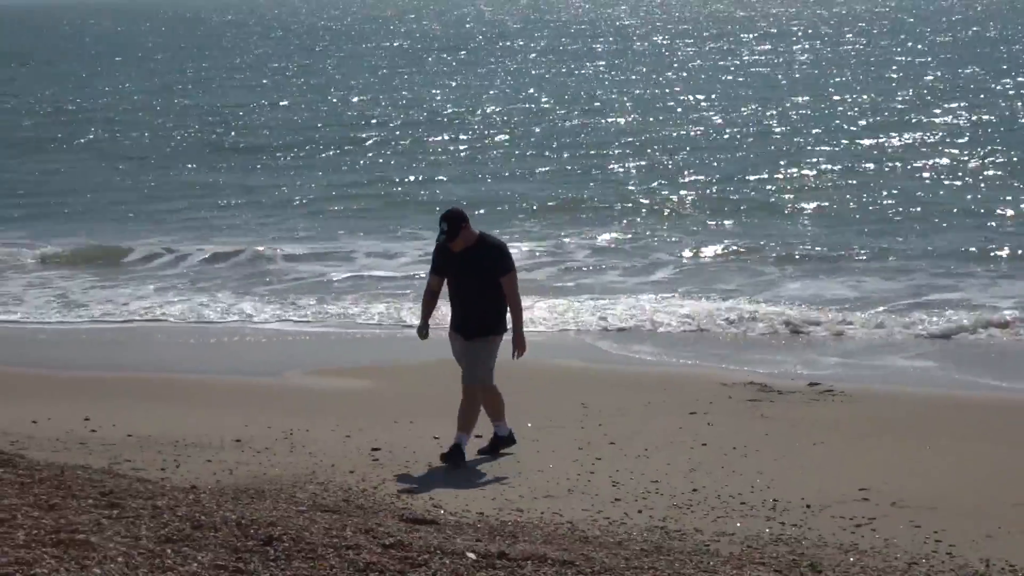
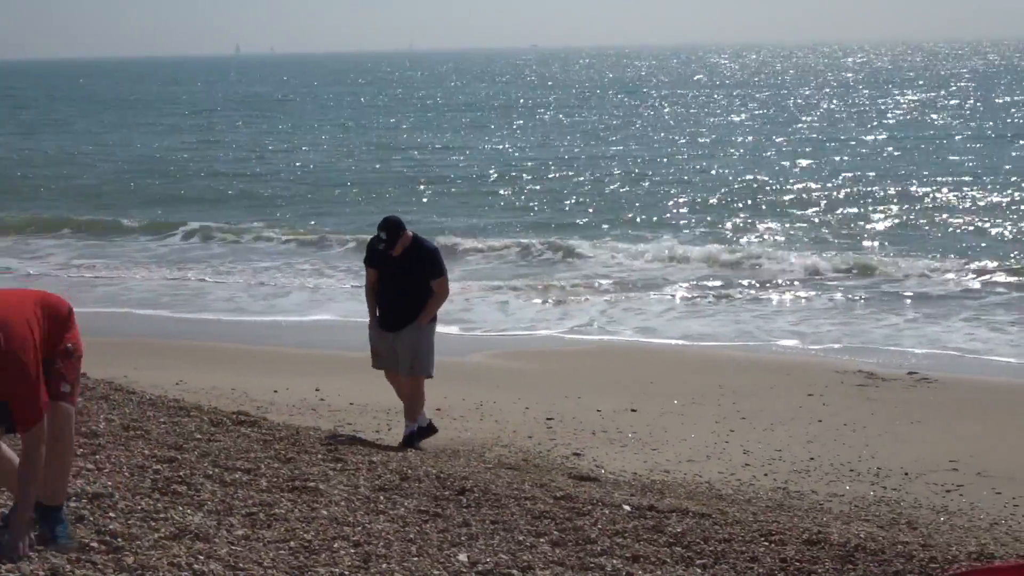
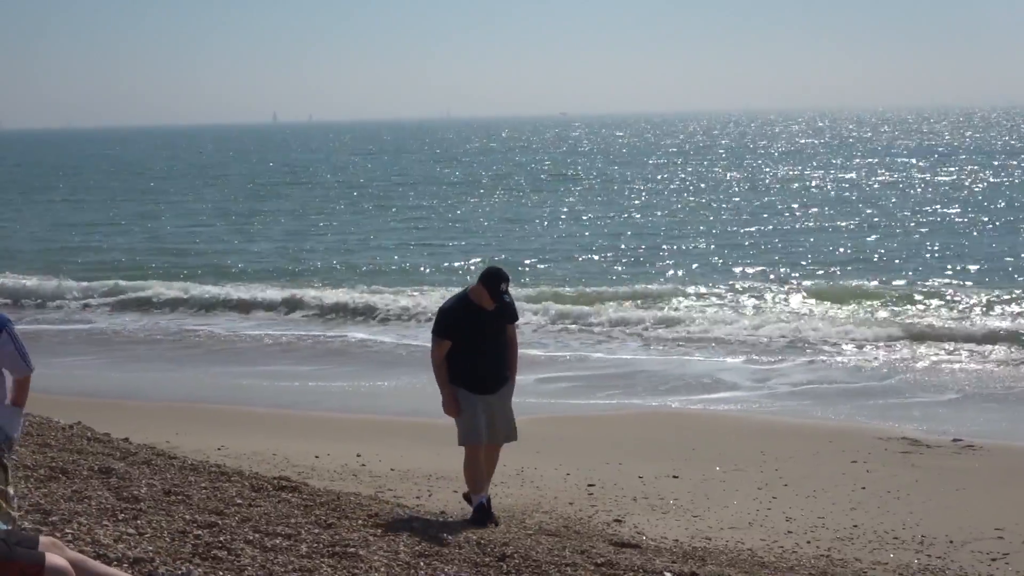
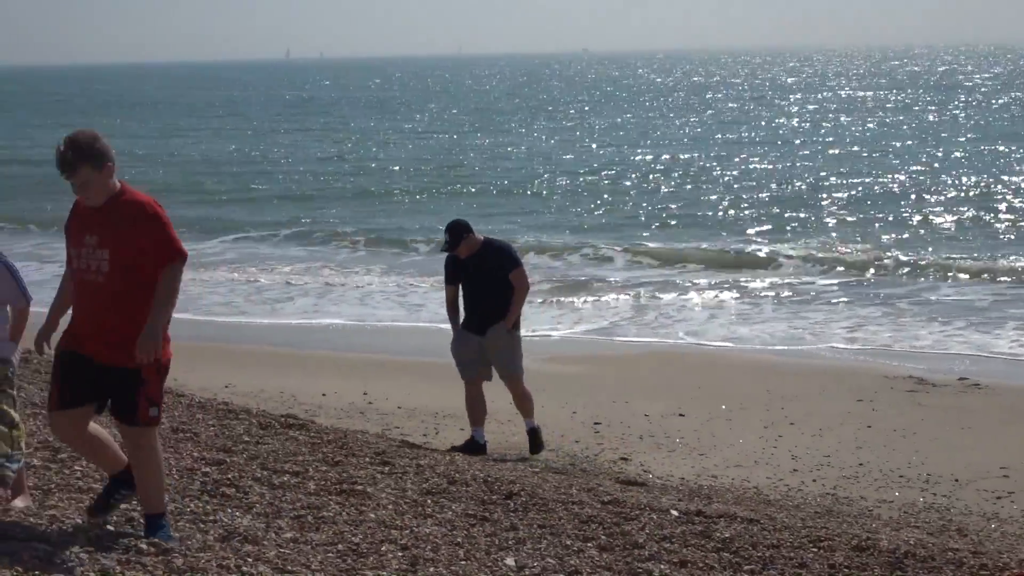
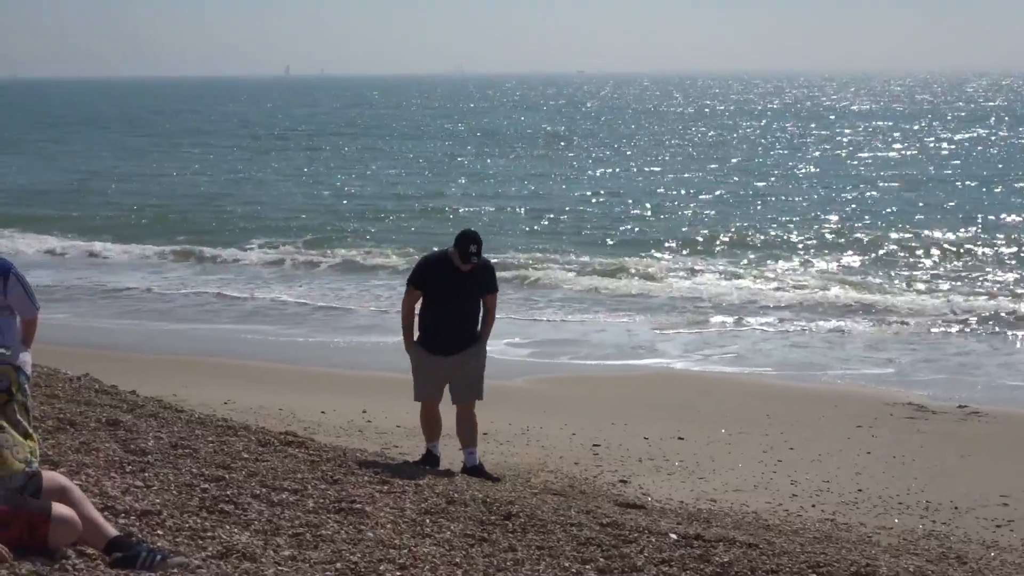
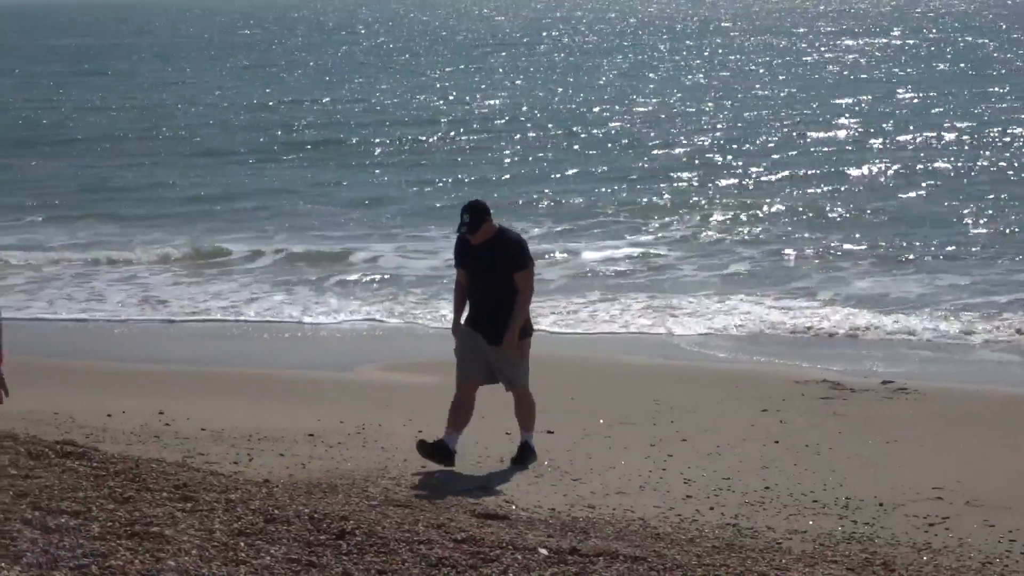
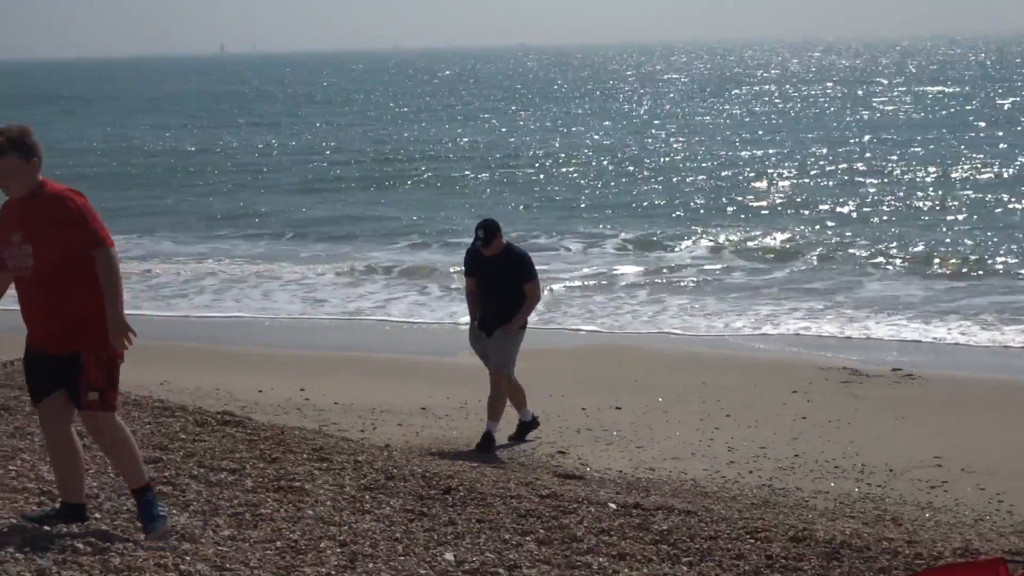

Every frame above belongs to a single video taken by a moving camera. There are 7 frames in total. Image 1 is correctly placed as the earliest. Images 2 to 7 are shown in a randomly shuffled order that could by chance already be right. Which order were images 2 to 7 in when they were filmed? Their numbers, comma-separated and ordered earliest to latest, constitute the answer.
6, 7, 4, 2, 5, 3
